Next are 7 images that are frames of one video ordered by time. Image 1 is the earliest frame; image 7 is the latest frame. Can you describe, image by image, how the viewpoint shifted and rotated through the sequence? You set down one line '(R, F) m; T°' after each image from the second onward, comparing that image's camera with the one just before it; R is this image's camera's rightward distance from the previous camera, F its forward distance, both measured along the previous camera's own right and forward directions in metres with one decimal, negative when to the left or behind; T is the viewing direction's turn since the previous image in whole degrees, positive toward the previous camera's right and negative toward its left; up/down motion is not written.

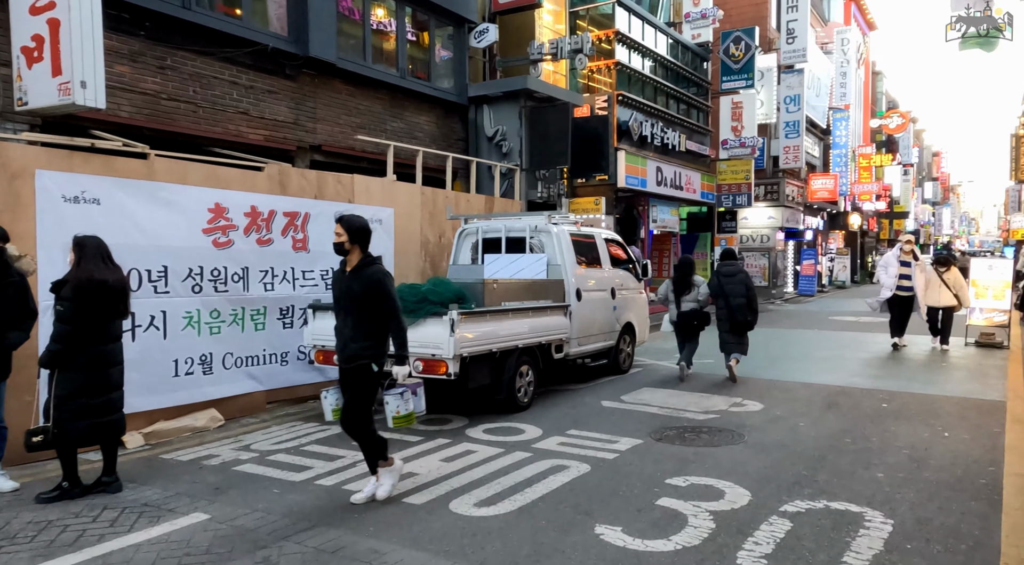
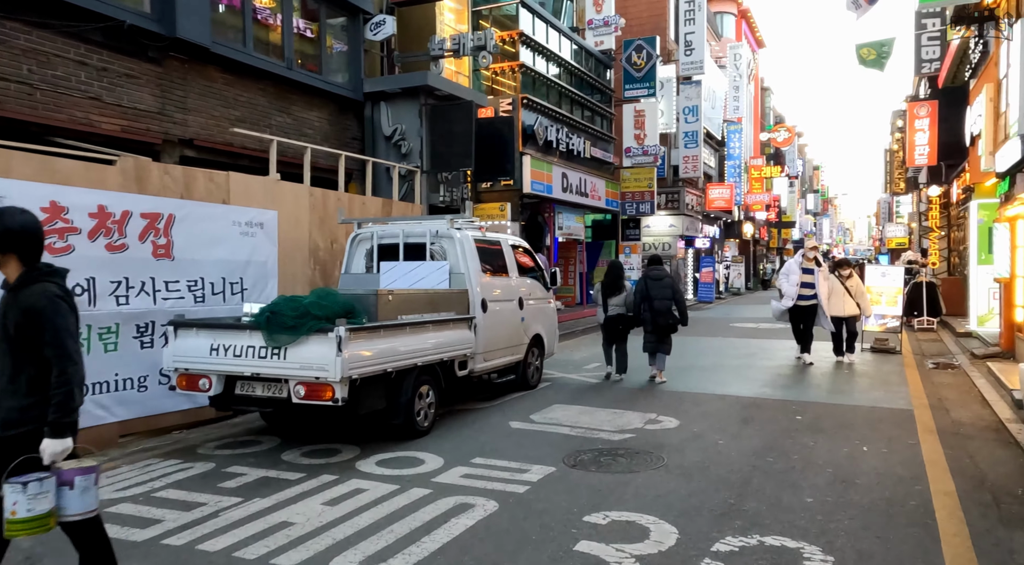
(+0.1, +0.7) m; +7°
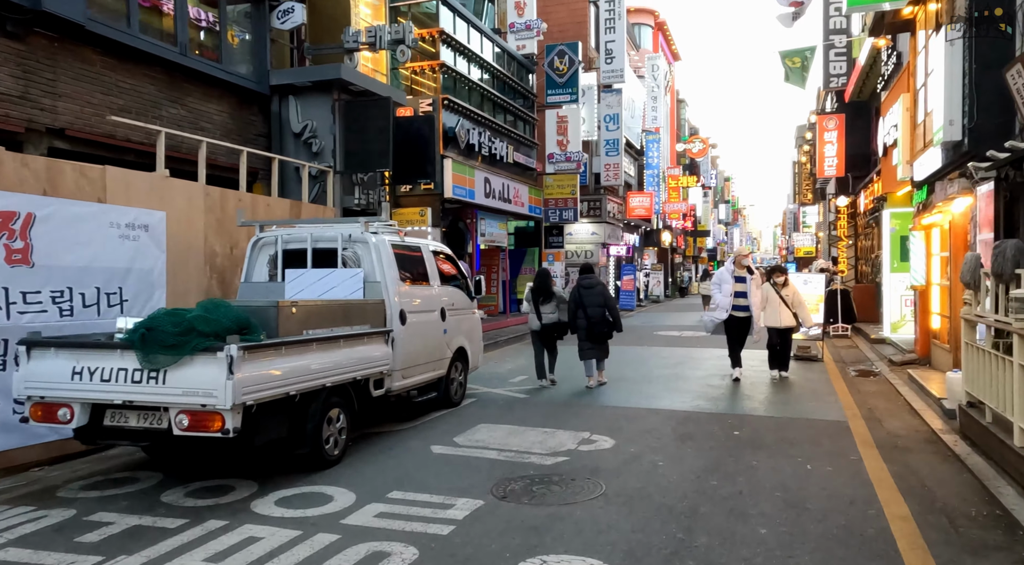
(0.0, +0.7) m; +6°
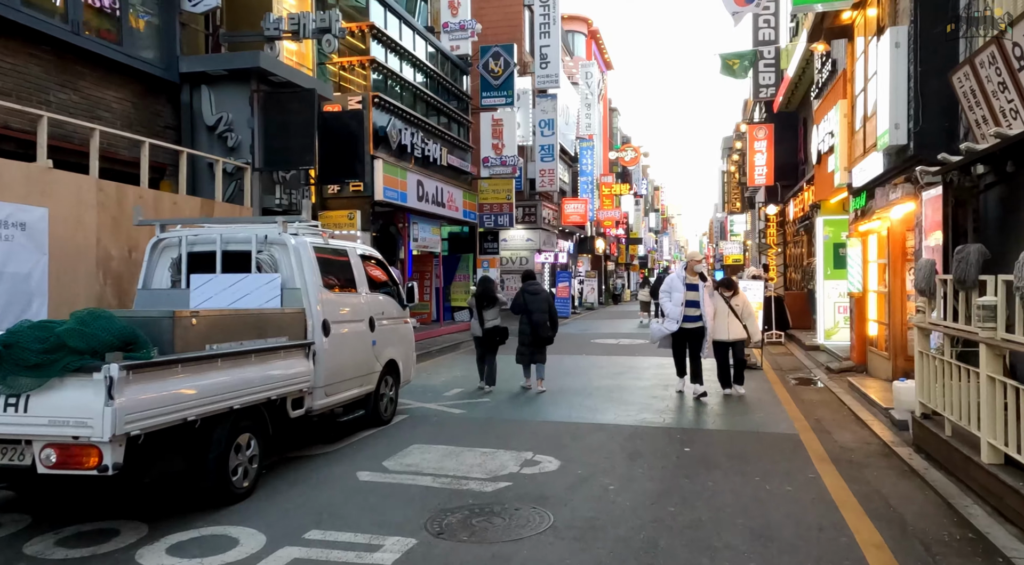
(0.0, +0.6) m; +5°
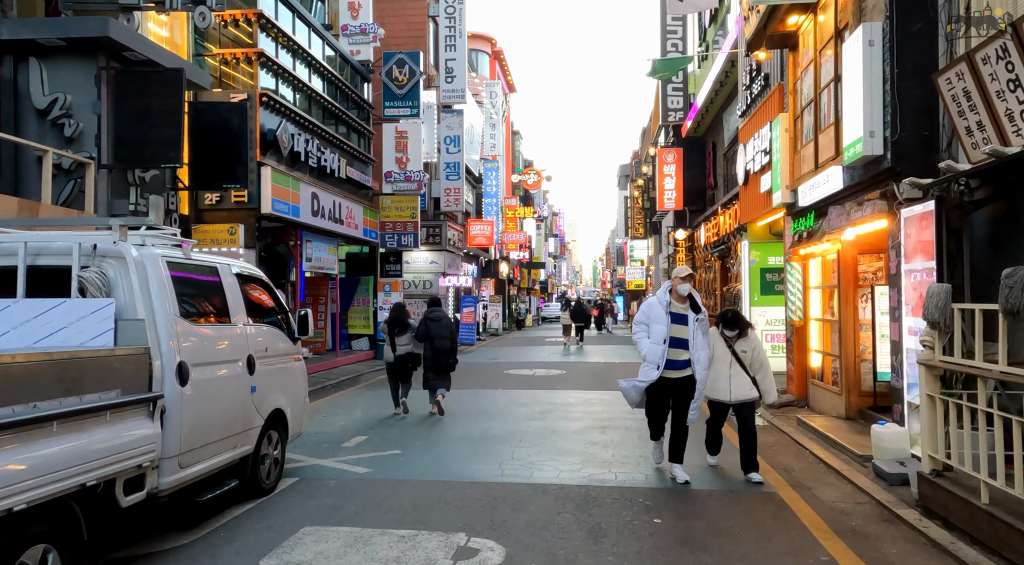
(-0.2, +1.6) m; +8°
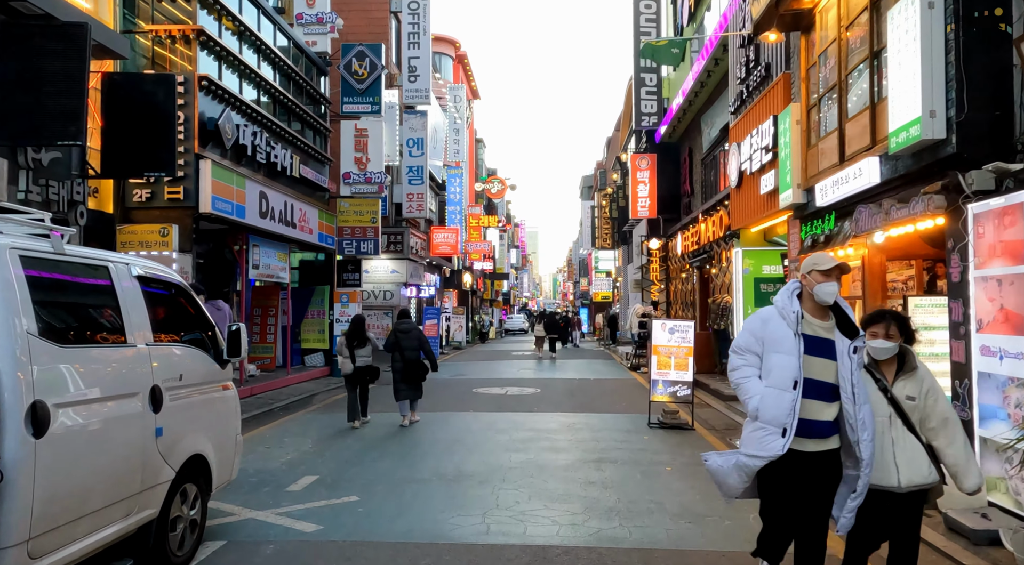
(-0.2, +1.5) m; +3°
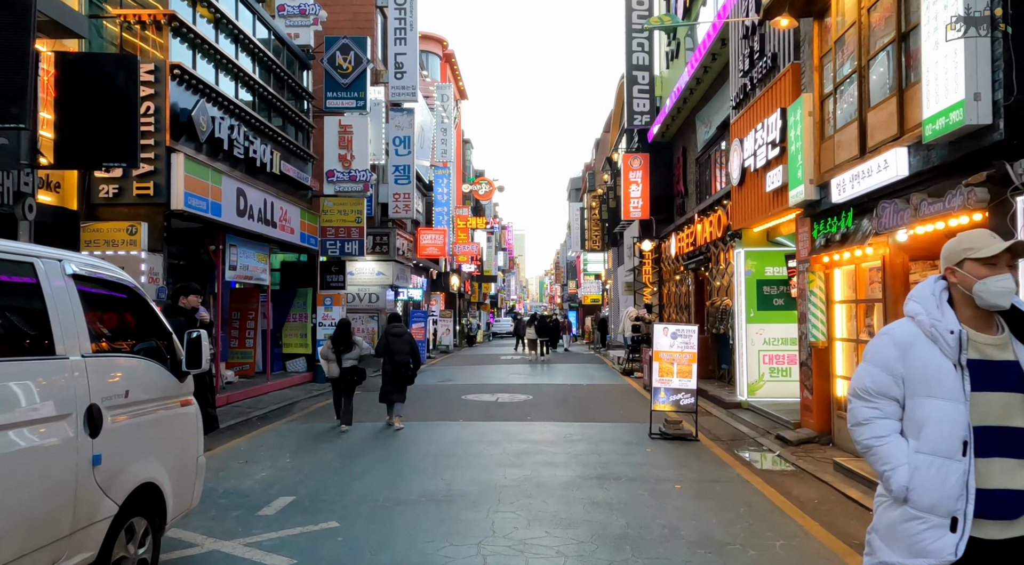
(-0.1, +0.7) m; +1°
